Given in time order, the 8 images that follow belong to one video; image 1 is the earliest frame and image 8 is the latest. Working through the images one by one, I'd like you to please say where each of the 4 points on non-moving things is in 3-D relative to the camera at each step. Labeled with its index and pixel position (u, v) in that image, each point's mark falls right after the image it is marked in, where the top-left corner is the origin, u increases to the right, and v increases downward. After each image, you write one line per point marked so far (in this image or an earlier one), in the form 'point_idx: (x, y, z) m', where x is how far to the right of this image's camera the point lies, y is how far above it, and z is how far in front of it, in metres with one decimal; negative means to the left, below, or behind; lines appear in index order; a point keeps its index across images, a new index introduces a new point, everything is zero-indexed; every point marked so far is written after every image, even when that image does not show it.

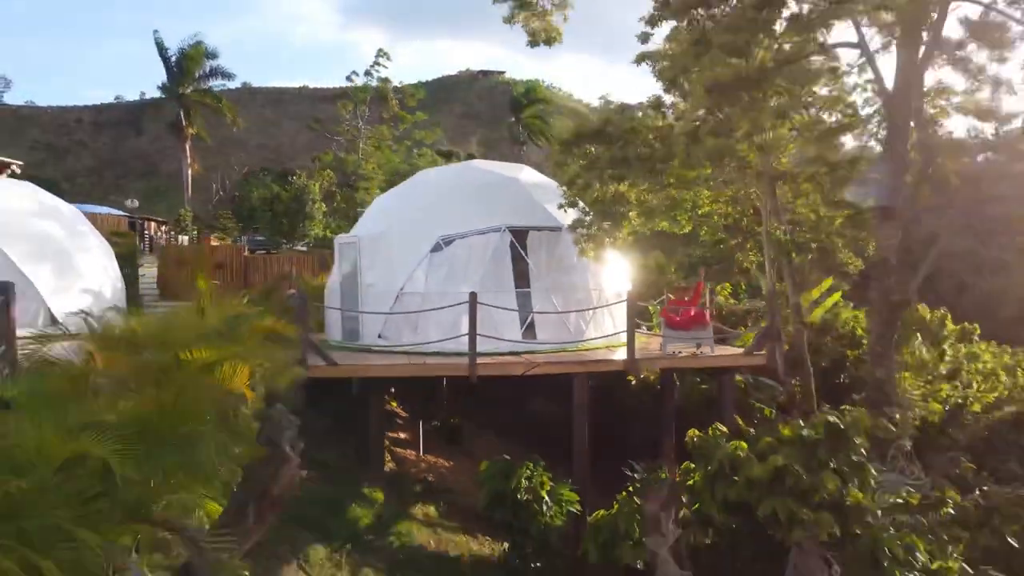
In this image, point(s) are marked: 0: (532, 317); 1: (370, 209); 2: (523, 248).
0: (+0.3, -0.3, +7.9) m
1: (-1.5, +0.9, +9.4) m
2: (+0.2, +0.4, +8.3) m
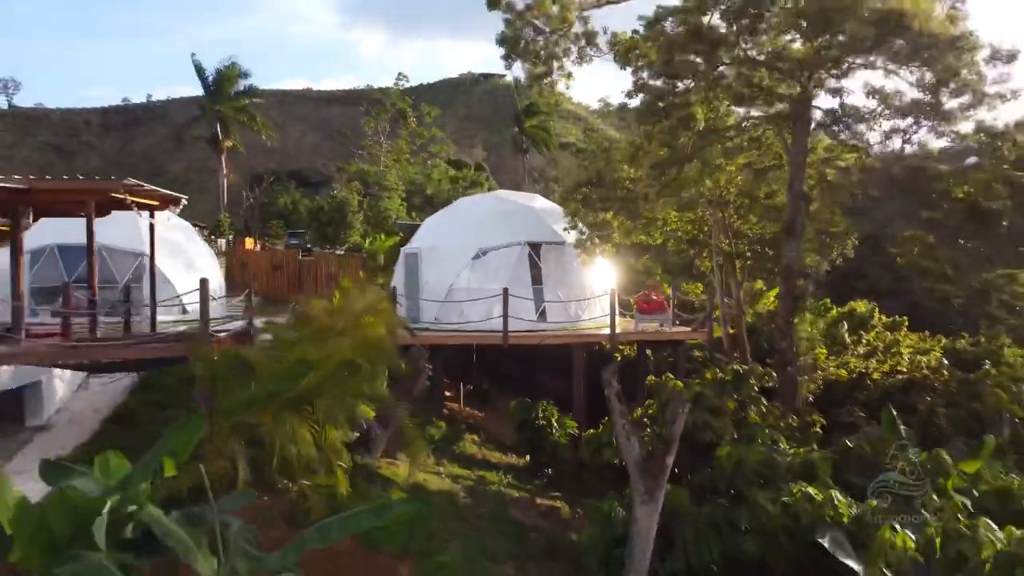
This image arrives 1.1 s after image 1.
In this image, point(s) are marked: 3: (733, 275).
0: (+0.5, -0.2, +11.0) m
1: (-1.2, +0.9, +12.5) m
2: (+0.4, +0.4, +11.4) m
3: (+3.1, +0.2, +11.2) m
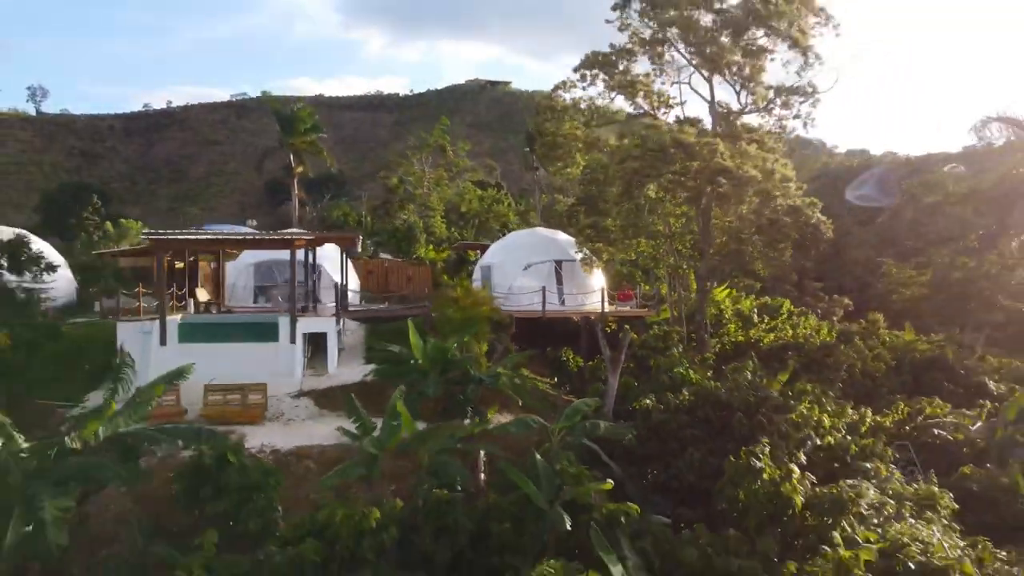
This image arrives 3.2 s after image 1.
0: (+1.3, -0.2, +18.9) m
1: (-0.5, +0.9, +20.4) m
2: (+1.2, +0.5, +19.3) m
3: (+3.9, +0.2, +19.1) m
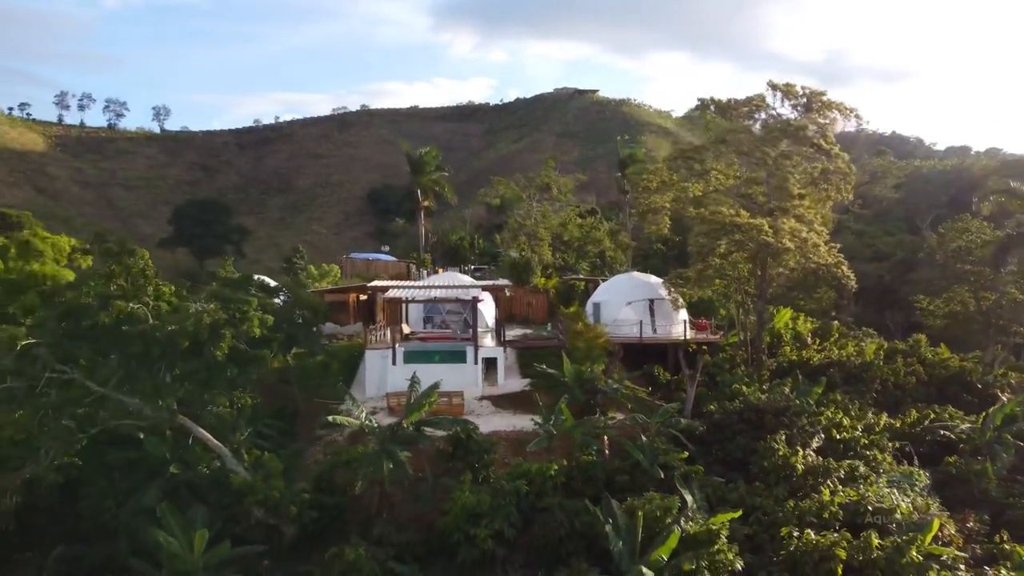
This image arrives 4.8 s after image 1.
0: (+4.5, -1.2, +25.2) m
1: (+2.9, 0.0, +26.8) m
2: (+4.5, -0.5, +25.6) m
3: (+7.1, -0.8, +25.1) m
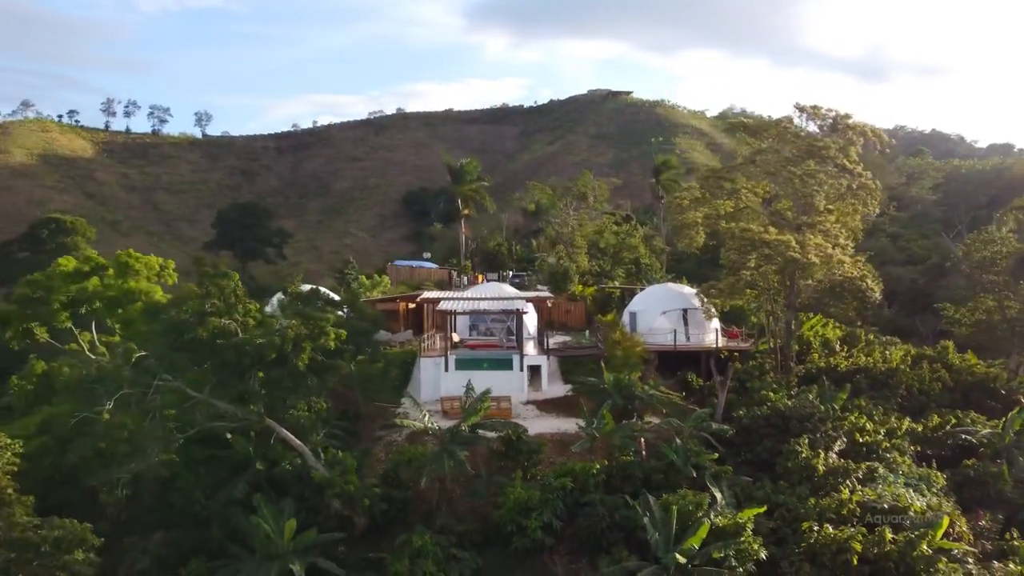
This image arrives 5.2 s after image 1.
0: (+5.8, -1.5, +26.7) m
1: (+4.3, -0.4, +28.4) m
2: (+5.8, -0.8, +27.0) m
3: (+8.4, -1.1, +26.4) m
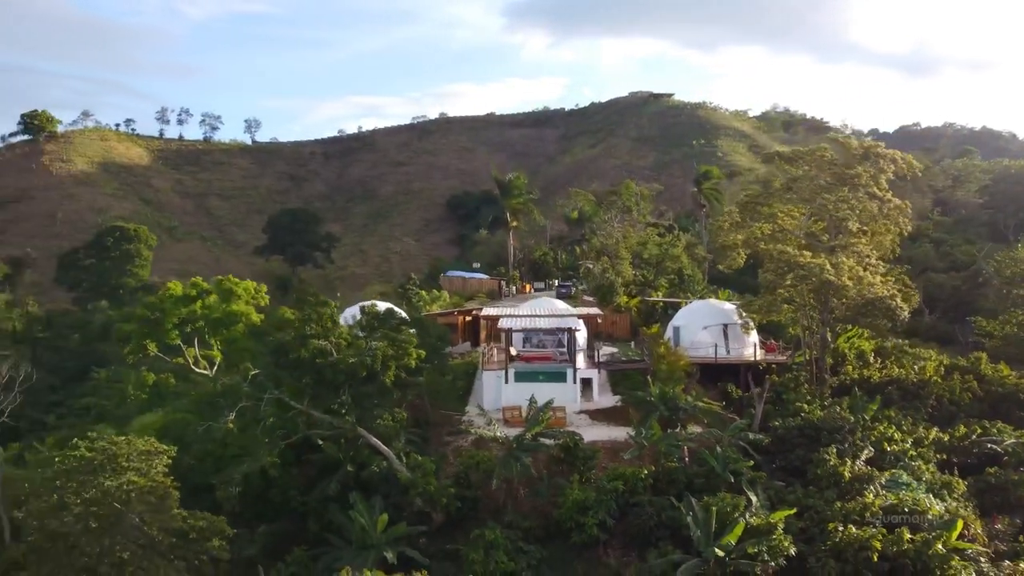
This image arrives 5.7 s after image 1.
0: (+7.6, -2.1, +28.6) m
1: (+6.2, -0.9, +30.3) m
2: (+7.6, -1.4, +29.0) m
3: (+10.2, -1.7, +28.2) m
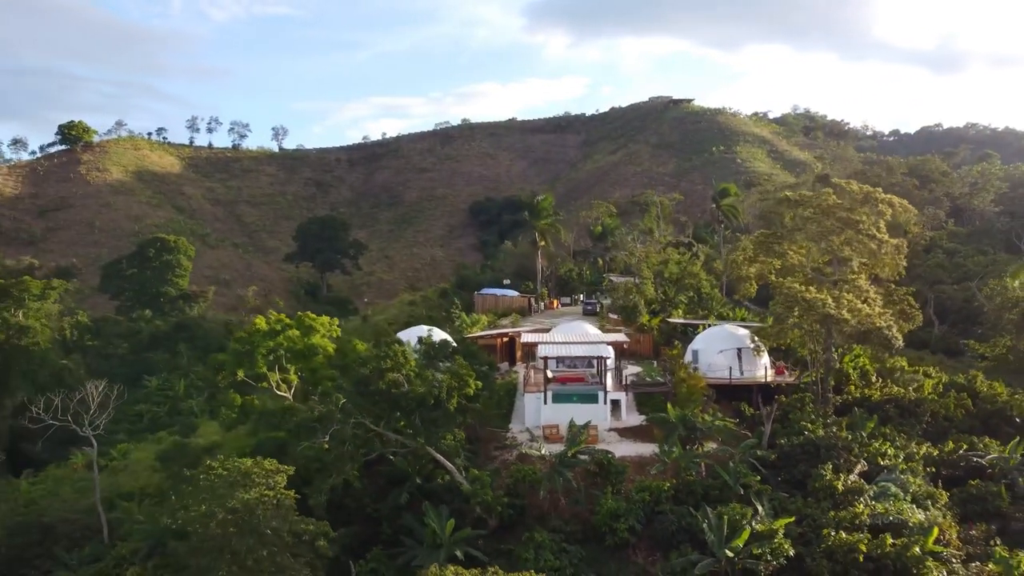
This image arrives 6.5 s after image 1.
0: (+9.0, -3.2, +31.8) m
1: (+7.6, -2.0, +33.6) m
2: (+9.0, -2.5, +32.2) m
3: (+11.6, -2.8, +31.4) m
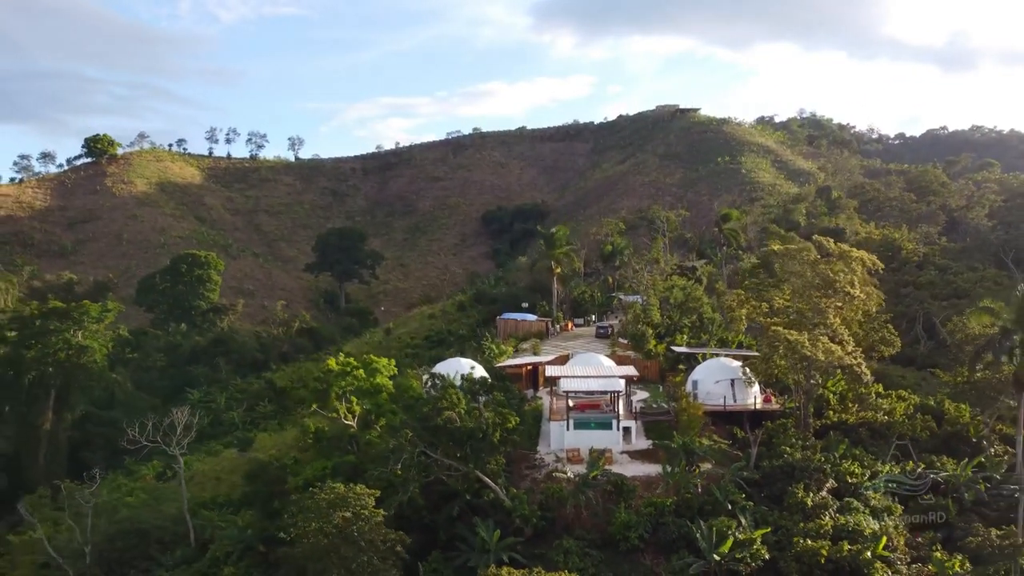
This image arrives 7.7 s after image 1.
0: (+10.2, -4.9, +37.0) m
1: (+8.8, -3.8, +38.8) m
2: (+10.2, -4.3, +37.3) m
3: (+12.7, -4.5, +36.5) m
